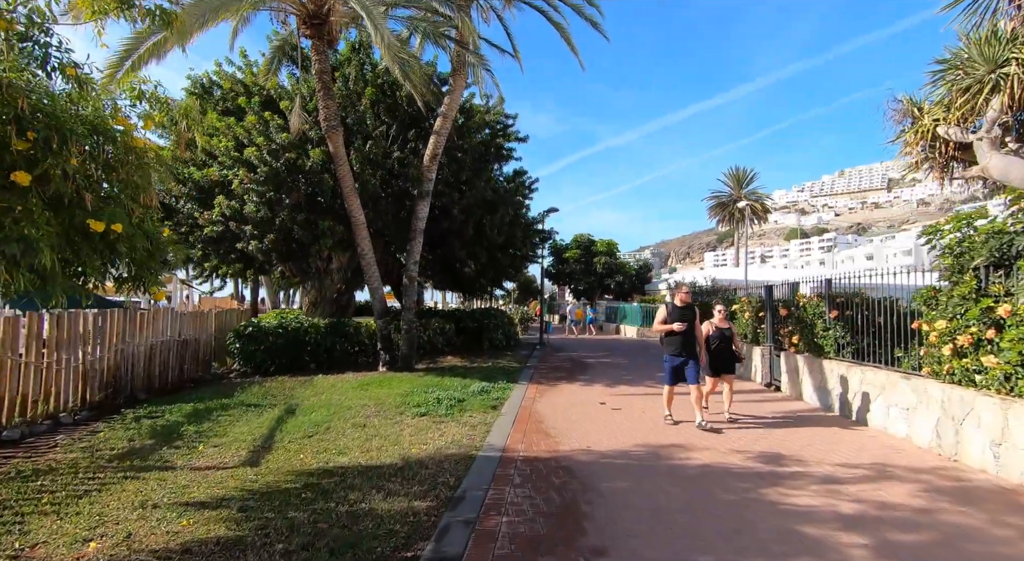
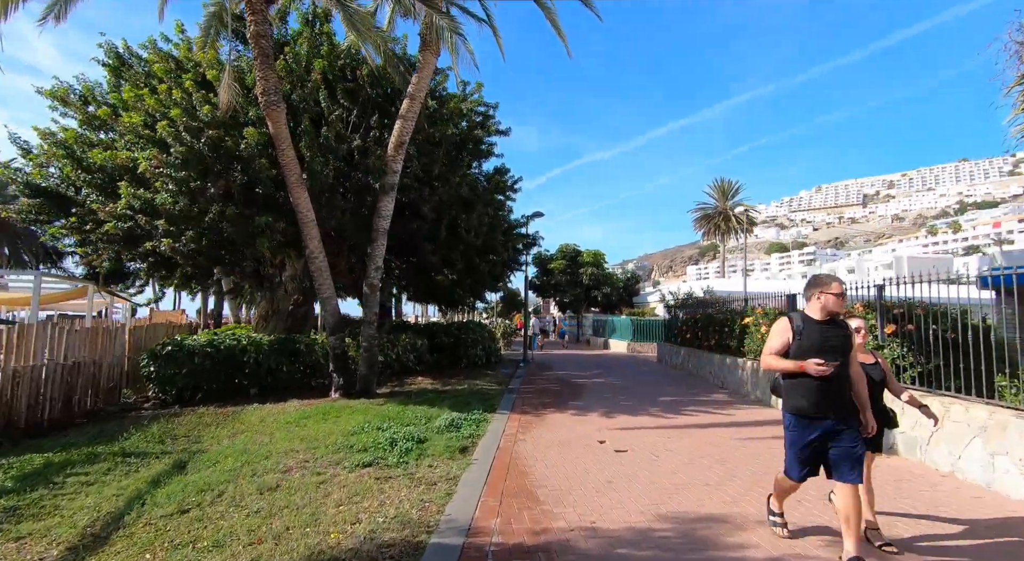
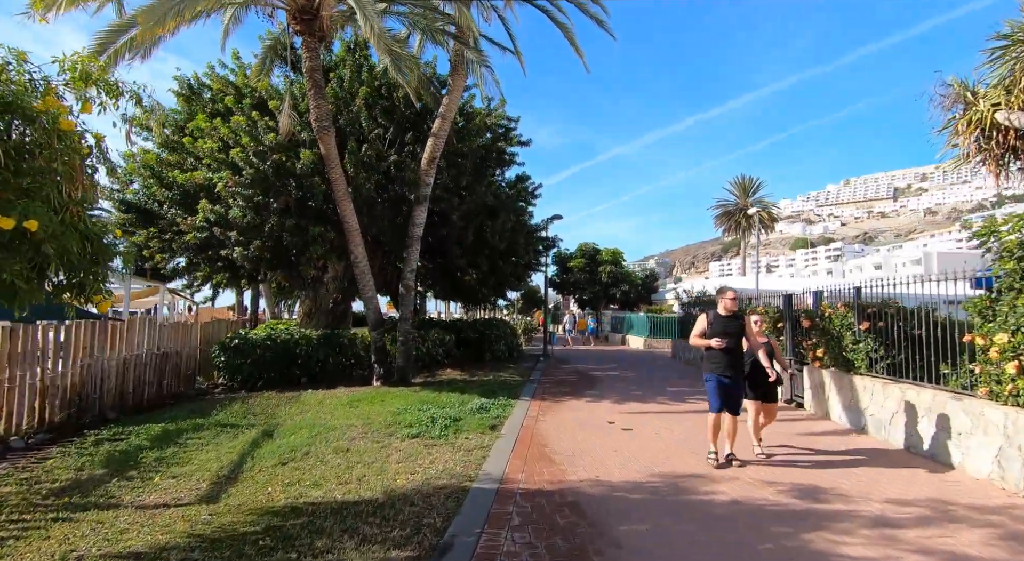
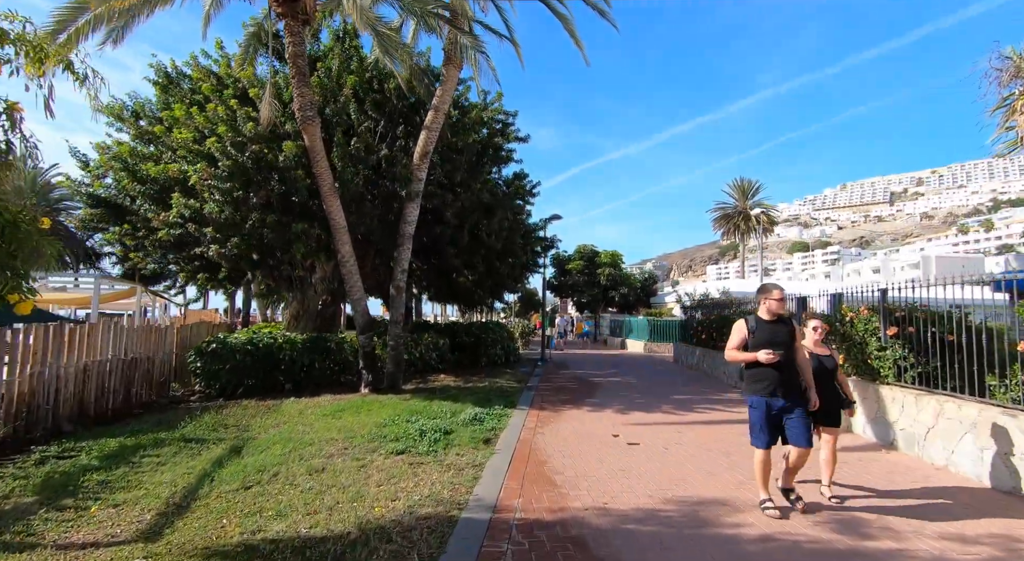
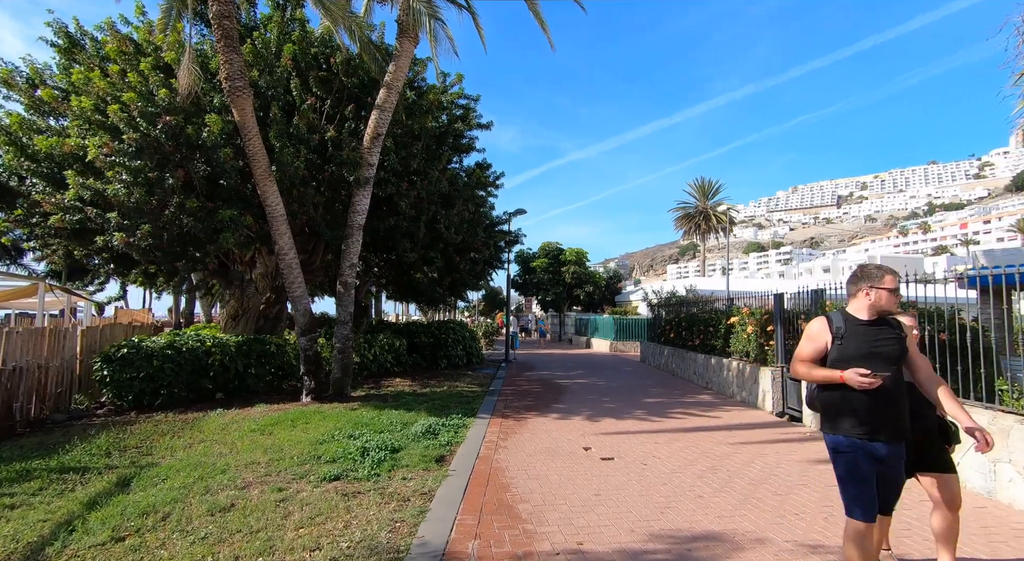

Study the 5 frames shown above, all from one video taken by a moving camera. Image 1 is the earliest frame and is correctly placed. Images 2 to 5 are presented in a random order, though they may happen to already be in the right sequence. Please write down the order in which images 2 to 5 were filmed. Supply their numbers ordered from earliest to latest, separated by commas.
3, 4, 2, 5
